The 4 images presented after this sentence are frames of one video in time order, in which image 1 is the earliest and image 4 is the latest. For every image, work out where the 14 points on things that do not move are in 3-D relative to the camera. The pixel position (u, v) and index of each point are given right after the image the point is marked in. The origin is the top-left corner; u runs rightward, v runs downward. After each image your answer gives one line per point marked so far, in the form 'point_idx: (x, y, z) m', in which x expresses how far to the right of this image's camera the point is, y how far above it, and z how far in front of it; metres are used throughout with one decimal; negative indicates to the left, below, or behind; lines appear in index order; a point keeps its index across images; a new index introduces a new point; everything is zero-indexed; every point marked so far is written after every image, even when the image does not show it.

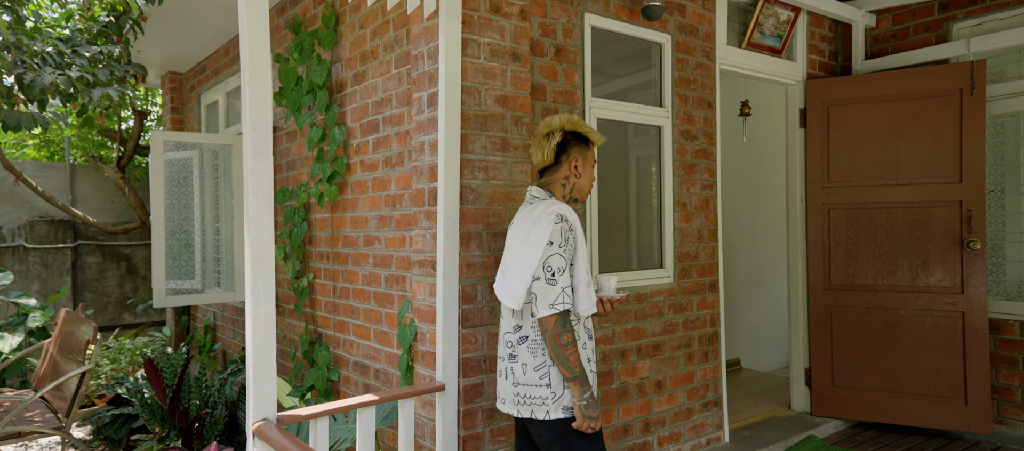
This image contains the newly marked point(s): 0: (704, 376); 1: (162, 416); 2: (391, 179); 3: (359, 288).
0: (+1.0, -0.8, +4.2) m
1: (-2.0, -1.1, +4.6) m
2: (-0.5, +0.2, +3.5) m
3: (-0.7, -0.3, +3.8) m
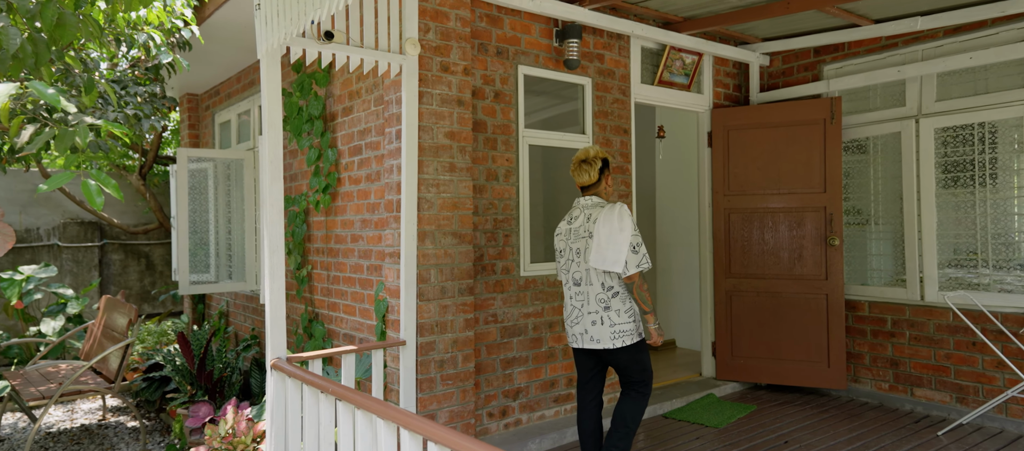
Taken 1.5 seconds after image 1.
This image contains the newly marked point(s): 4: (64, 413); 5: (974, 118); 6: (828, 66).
0: (+0.7, -0.8, +5.3) m
1: (-2.3, -1.1, +5.7) m
2: (-0.8, +0.2, +4.7) m
3: (-1.0, -0.3, +5.0) m
4: (-3.7, -1.6, +6.5) m
5: (+2.8, +0.6, +4.8) m
6: (+2.3, +1.2, +5.7) m
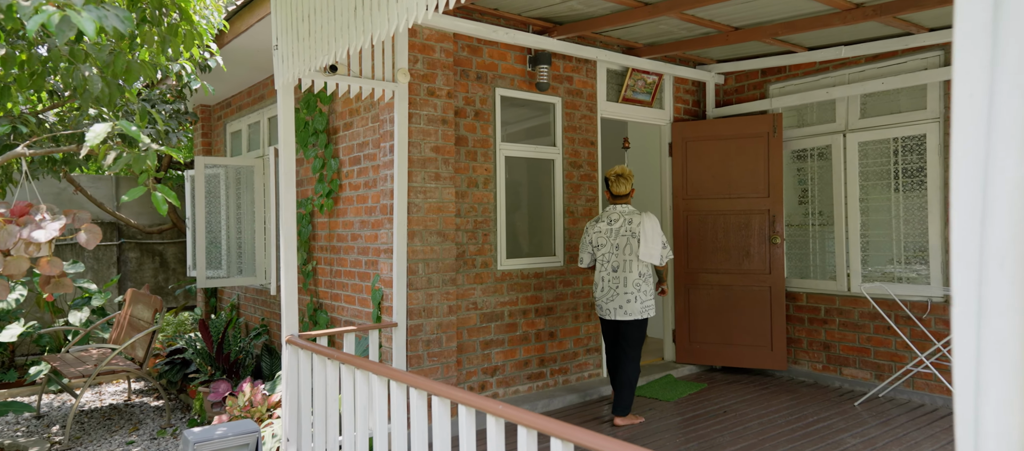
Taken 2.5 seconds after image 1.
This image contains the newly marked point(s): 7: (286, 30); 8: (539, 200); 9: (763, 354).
0: (+0.6, -0.8, +6.1) m
1: (-2.5, -1.1, +6.4) m
2: (-1.0, +0.2, +5.4) m
3: (-1.2, -0.3, +5.7) m
4: (-3.9, -1.6, +7.3) m
5: (+2.7, +0.6, +5.5) m
6: (+2.1, +1.2, +6.5) m
7: (-1.1, +1.0, +4.0) m
8: (+0.2, +0.2, +5.8) m
9: (+2.0, -1.0, +6.3) m
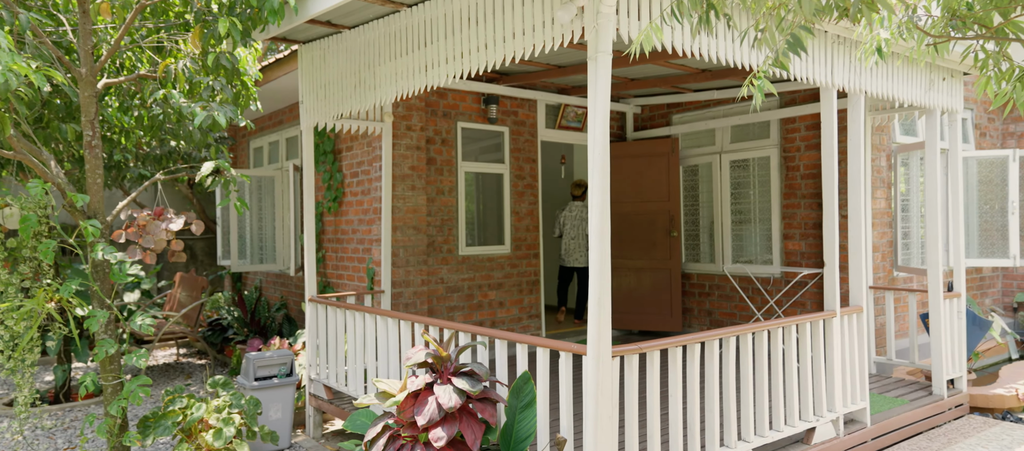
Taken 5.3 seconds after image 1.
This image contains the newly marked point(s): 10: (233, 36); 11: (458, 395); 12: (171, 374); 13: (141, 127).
0: (+0.2, -0.8, +8.1) m
1: (-2.9, -1.1, +8.4) m
2: (-1.4, +0.2, +7.4) m
3: (-1.6, -0.3, +7.7) m
4: (-4.3, -1.5, +9.3) m
5: (+2.3, +0.7, +7.6) m
6: (+1.7, +1.2, +8.5) m
7: (-1.5, +1.0, +6.0) m
8: (-0.2, +0.2, +7.8) m
9: (+1.6, -1.0, +8.3) m
10: (-1.5, +1.0, +4.2) m
11: (-0.2, -0.7, +3.5) m
12: (-3.6, -1.6, +8.4) m
13: (-2.6, +0.7, +5.6) m
